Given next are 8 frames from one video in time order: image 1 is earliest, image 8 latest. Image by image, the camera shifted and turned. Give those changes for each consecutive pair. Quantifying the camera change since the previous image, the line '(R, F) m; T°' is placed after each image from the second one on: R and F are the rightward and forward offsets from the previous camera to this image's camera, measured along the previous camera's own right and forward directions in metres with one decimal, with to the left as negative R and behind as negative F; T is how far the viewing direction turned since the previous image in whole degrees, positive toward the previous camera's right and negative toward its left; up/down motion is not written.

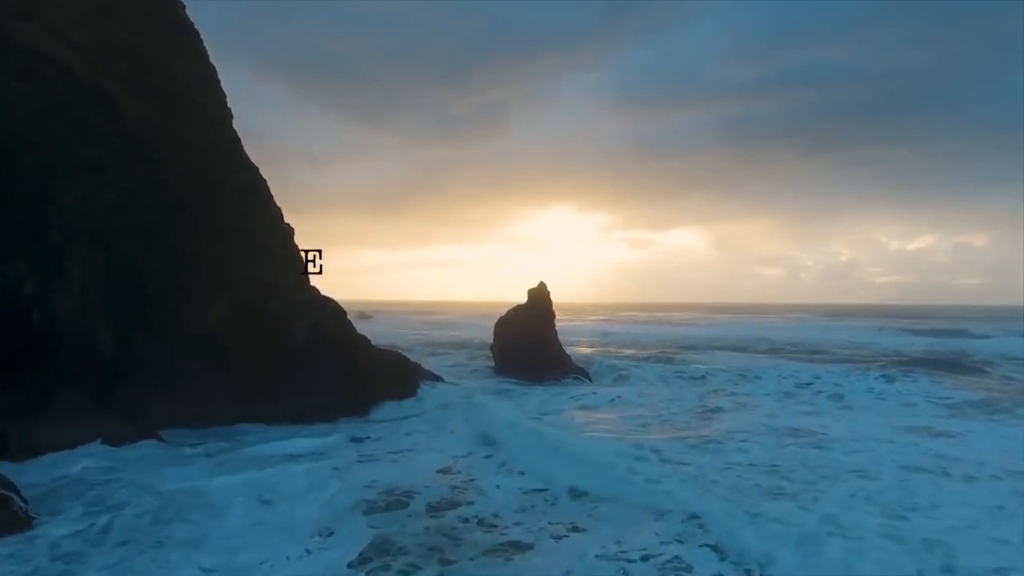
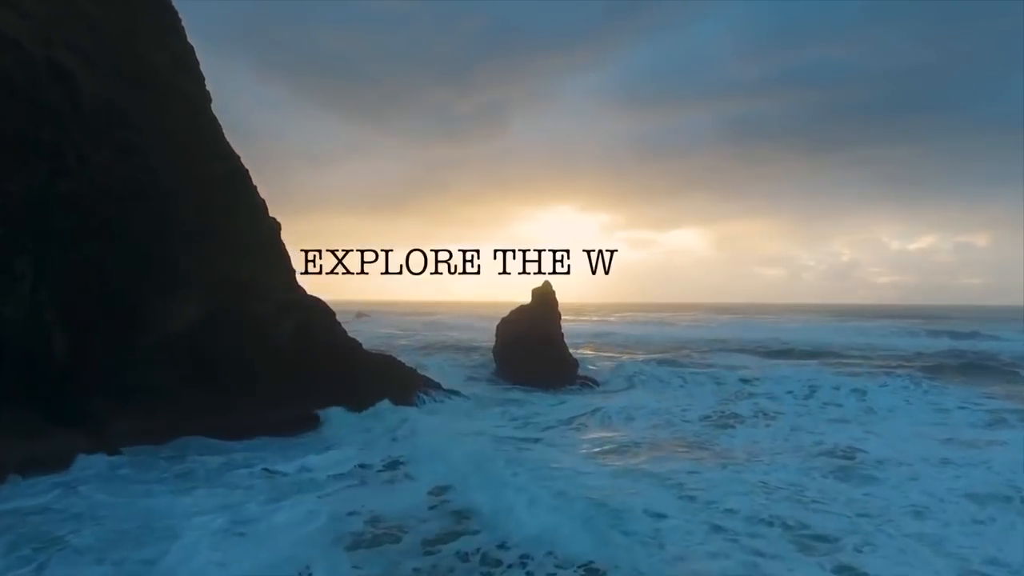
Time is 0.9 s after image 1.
(-0.1, +1.3) m; 0°
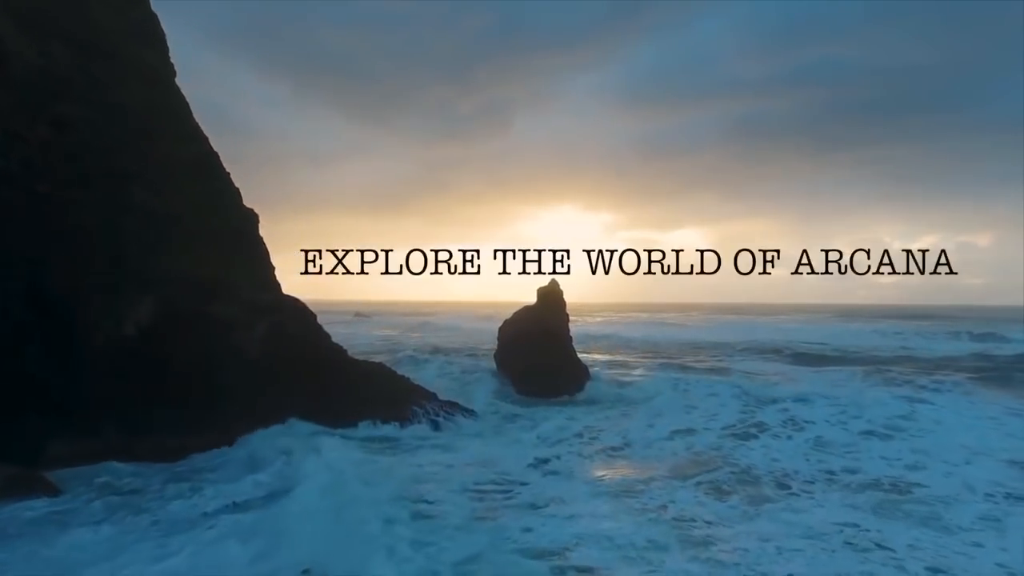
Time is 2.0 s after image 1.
(-0.1, +1.7) m; 0°
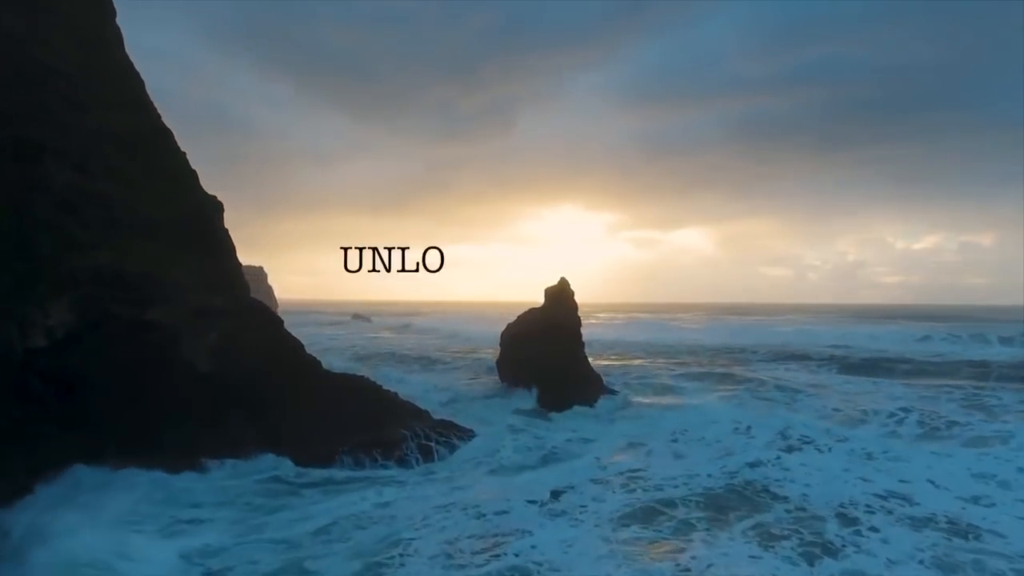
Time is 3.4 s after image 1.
(-0.1, +2.1) m; 0°
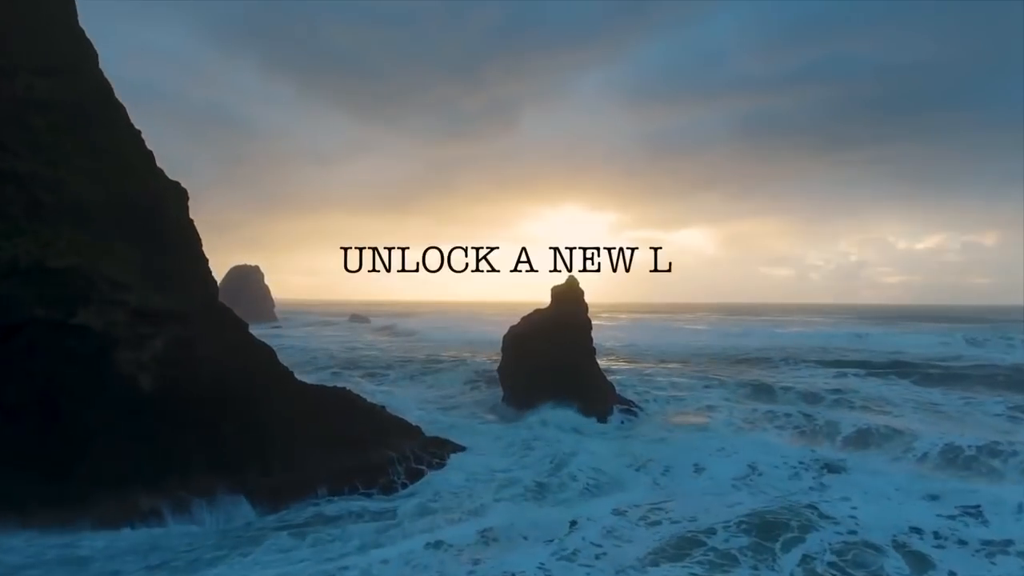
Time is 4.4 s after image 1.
(0.0, +1.6) m; 0°
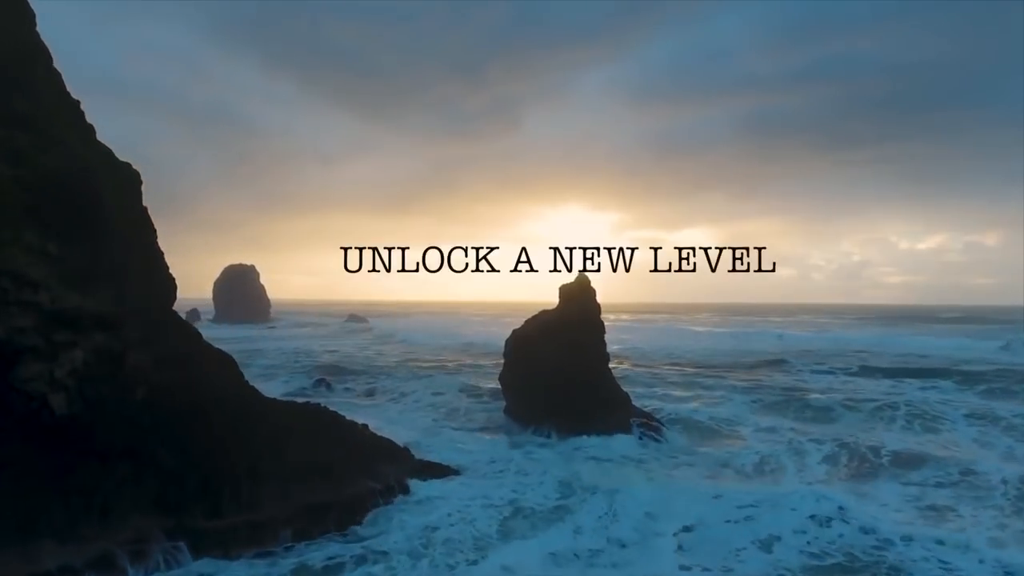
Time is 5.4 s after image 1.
(0.0, +1.6) m; 0°
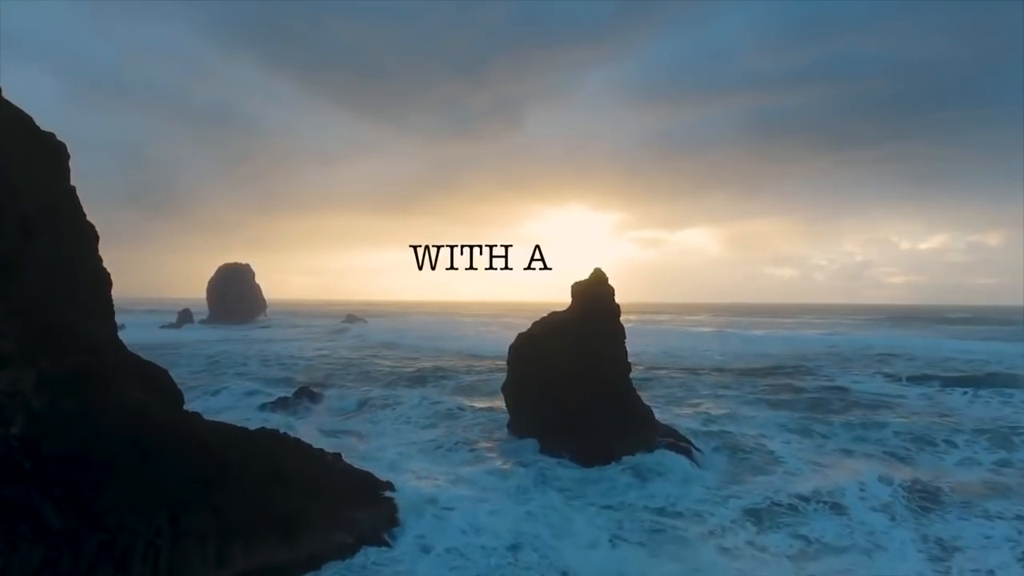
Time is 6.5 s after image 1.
(-0.1, +1.8) m; 0°
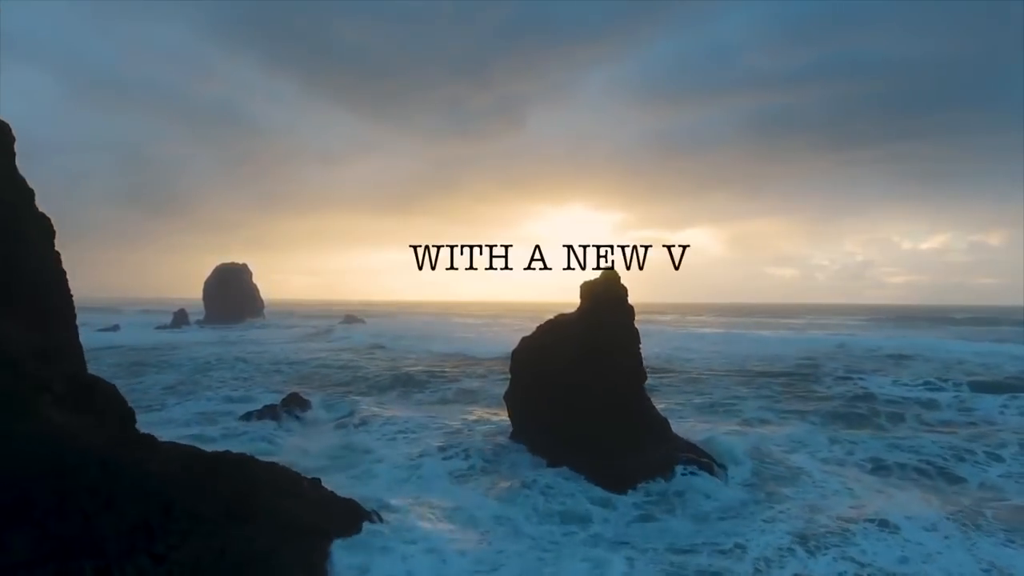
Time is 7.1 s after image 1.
(-0.1, +0.6) m; 0°
